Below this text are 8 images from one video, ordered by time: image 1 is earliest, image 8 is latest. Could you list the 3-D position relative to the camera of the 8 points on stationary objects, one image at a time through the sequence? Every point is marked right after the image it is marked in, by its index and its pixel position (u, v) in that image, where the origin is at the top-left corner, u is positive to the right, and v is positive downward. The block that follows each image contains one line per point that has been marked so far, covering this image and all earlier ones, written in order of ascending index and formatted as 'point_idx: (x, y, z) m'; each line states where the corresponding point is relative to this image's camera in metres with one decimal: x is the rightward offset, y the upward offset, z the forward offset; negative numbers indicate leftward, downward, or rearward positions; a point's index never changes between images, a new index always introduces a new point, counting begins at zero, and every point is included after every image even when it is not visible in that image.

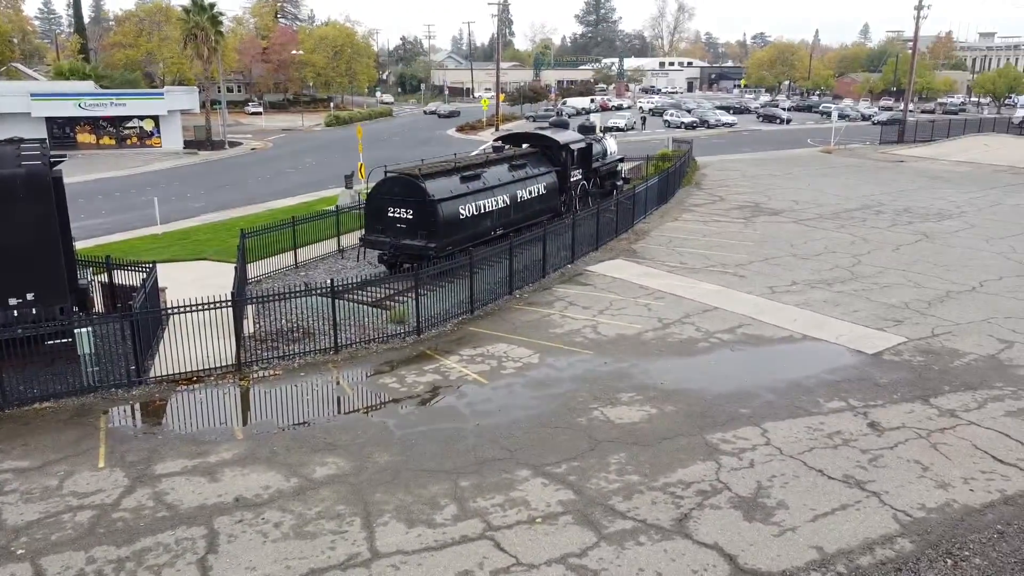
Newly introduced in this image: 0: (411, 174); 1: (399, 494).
0: (-2.1, +2.3, +16.8) m
1: (-1.2, -2.3, +9.2) m
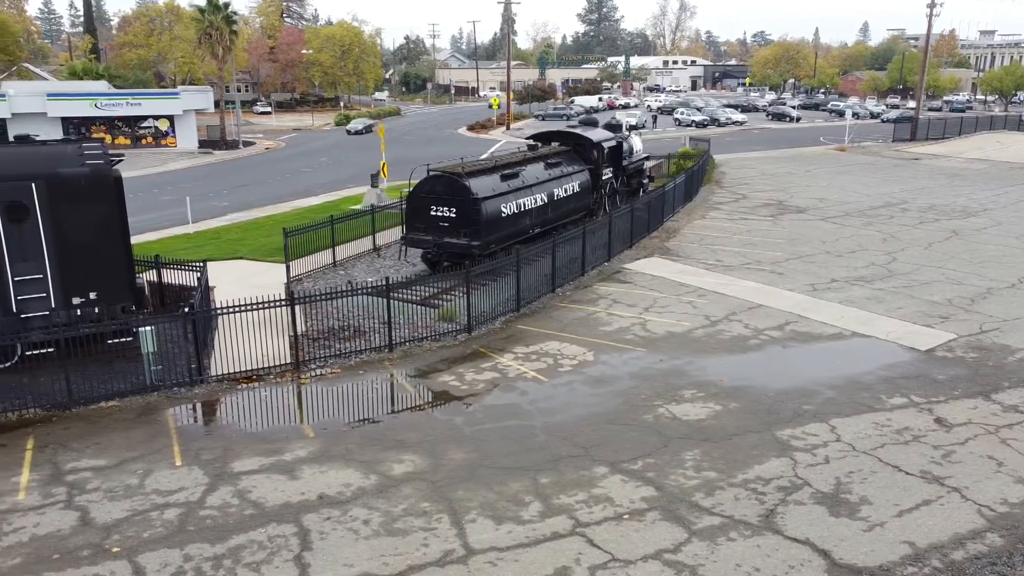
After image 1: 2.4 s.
0: (-1.2, +2.3, +16.8) m
1: (-0.3, -2.2, +9.2) m
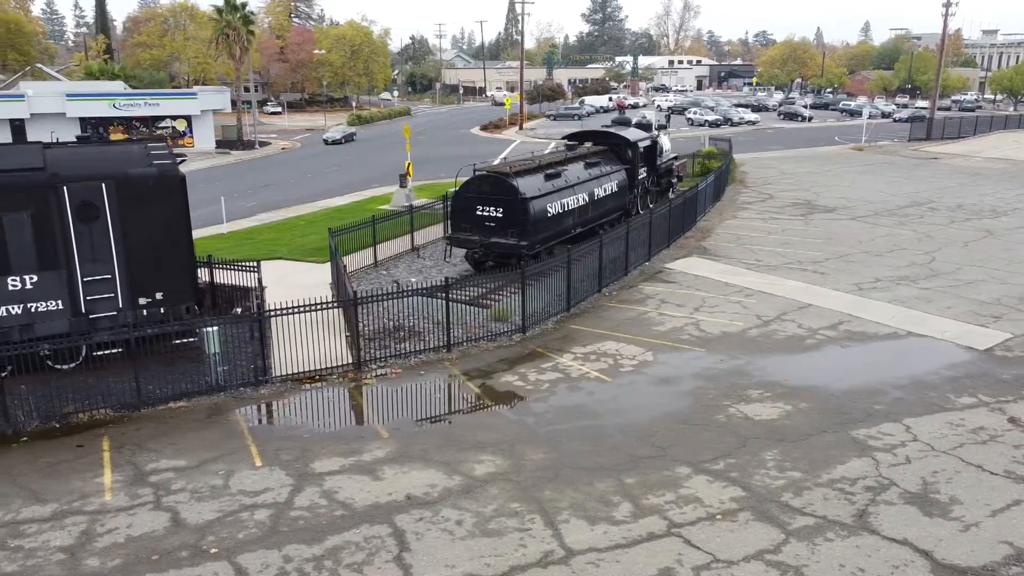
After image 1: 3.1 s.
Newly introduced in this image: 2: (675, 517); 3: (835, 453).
0: (-0.2, +2.3, +16.8) m
1: (+0.6, -2.2, +9.2) m
2: (+1.7, -2.4, +8.7) m
3: (+3.9, -2.0, +10.1) m
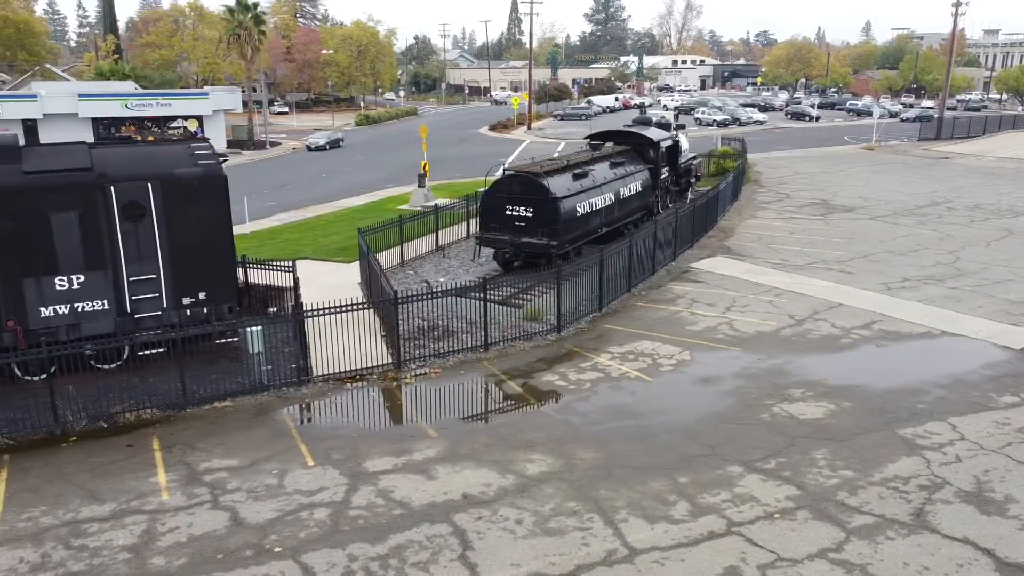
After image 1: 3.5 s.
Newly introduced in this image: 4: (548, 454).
0: (+0.4, +2.3, +16.8) m
1: (+1.2, -2.2, +9.2) m
2: (+2.3, -2.4, +8.7) m
3: (+4.5, -2.0, +10.1) m
4: (+0.4, -2.0, +10.0) m
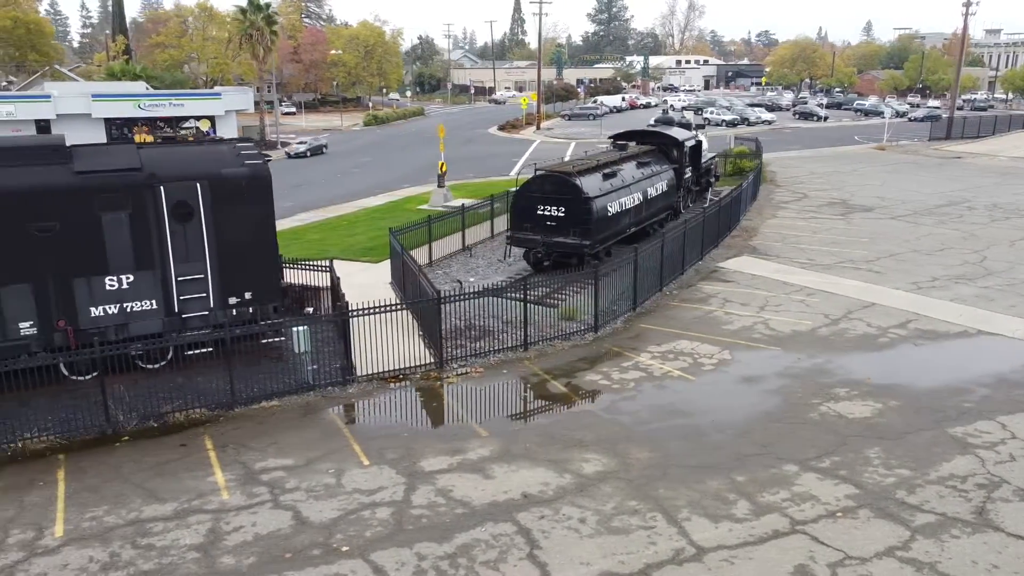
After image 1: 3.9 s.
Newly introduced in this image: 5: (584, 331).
0: (+1.0, +2.4, +16.8) m
1: (+1.9, -2.2, +9.2) m
2: (+3.0, -2.4, +8.7) m
3: (+5.2, -2.0, +10.1) m
4: (+1.1, -2.0, +10.0) m
5: (+1.3, -0.8, +14.6) m
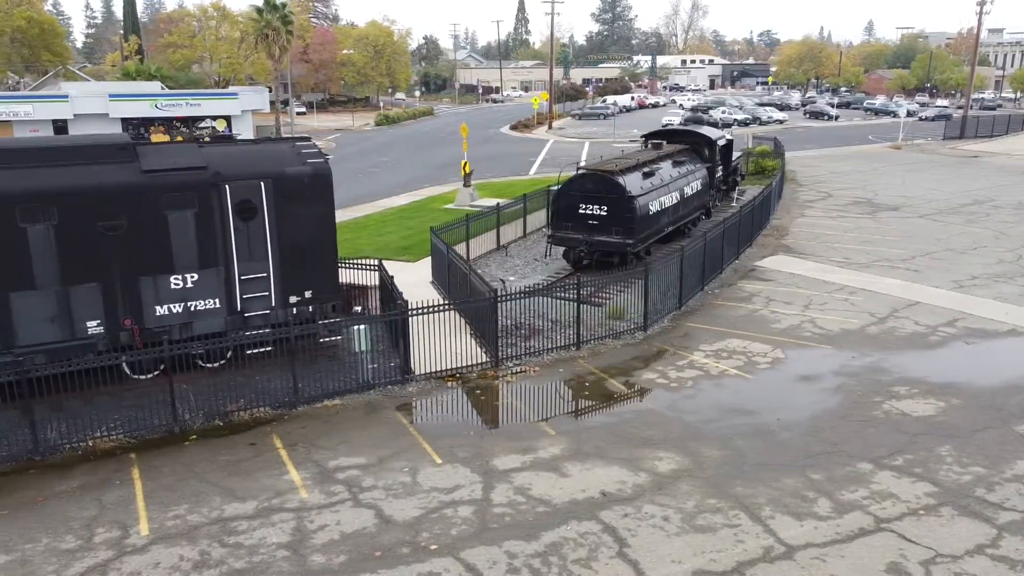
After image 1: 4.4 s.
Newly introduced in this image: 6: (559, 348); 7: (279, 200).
0: (+1.9, +2.4, +16.8) m
1: (+2.8, -2.2, +9.2) m
2: (+3.8, -2.3, +8.7) m
3: (+6.0, -2.0, +10.1) m
4: (+1.9, -2.0, +10.0) m
5: (+2.1, -0.7, +14.6) m
6: (+0.8, -1.0, +13.6) m
7: (-3.2, +1.2, +11.4) m
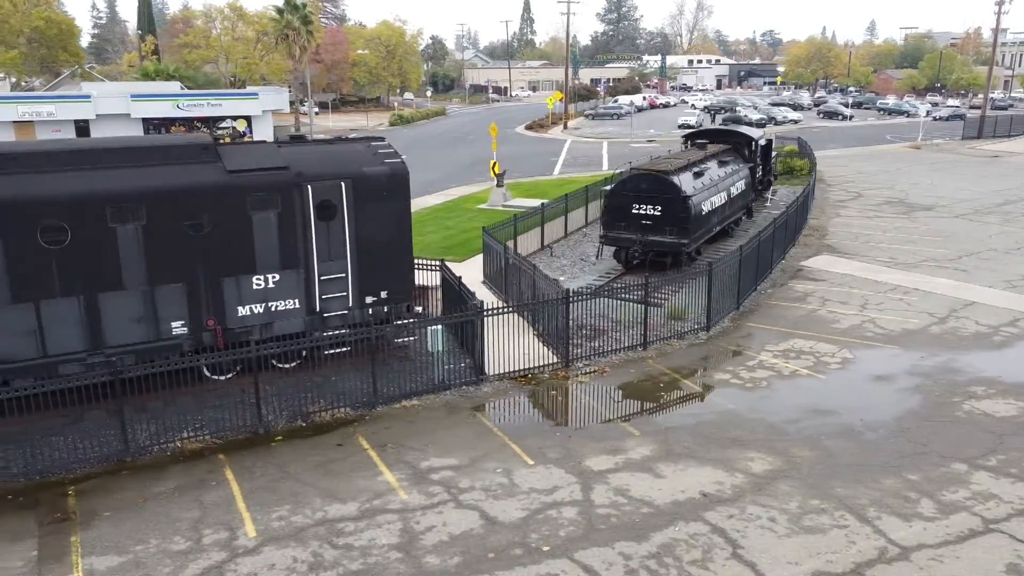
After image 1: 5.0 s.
0: (+3.0, +2.4, +16.8) m
1: (+3.8, -2.2, +9.2) m
2: (+4.9, -2.3, +8.7) m
3: (+7.1, -2.0, +10.1) m
4: (+3.0, -2.0, +10.0) m
5: (+3.2, -0.7, +14.5) m
6: (+1.8, -1.0, +13.6) m
7: (-2.1, +1.2, +11.3) m
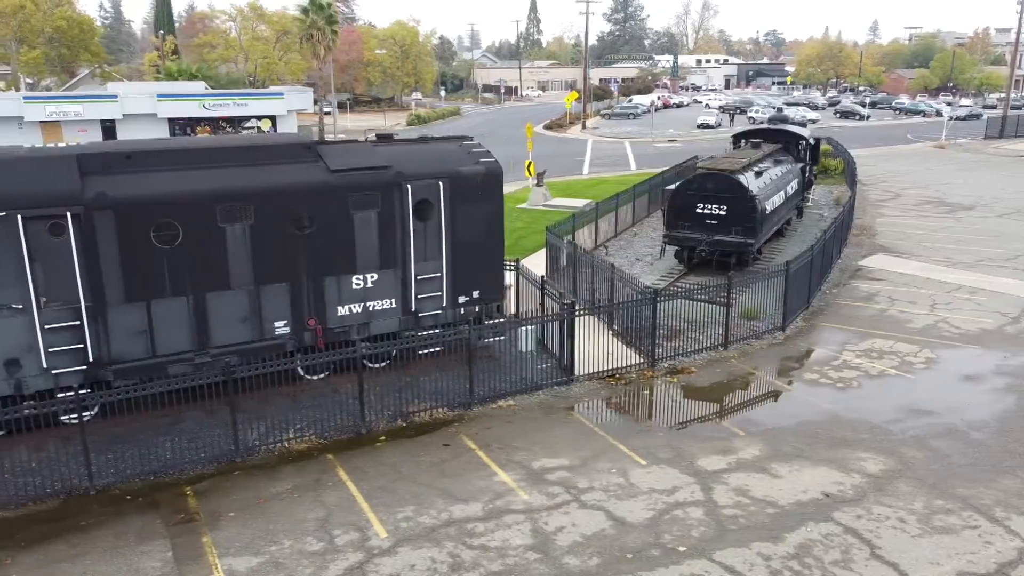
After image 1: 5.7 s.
0: (+4.3, +2.4, +16.7) m
1: (+5.2, -2.2, +9.1) m
2: (+6.2, -2.3, +8.6) m
3: (+8.4, -1.9, +10.0) m
4: (+4.3, -2.0, +10.0) m
5: (+4.5, -0.7, +14.5) m
6: (+3.2, -1.0, +13.6) m
7: (-0.8, +1.2, +11.3) m
